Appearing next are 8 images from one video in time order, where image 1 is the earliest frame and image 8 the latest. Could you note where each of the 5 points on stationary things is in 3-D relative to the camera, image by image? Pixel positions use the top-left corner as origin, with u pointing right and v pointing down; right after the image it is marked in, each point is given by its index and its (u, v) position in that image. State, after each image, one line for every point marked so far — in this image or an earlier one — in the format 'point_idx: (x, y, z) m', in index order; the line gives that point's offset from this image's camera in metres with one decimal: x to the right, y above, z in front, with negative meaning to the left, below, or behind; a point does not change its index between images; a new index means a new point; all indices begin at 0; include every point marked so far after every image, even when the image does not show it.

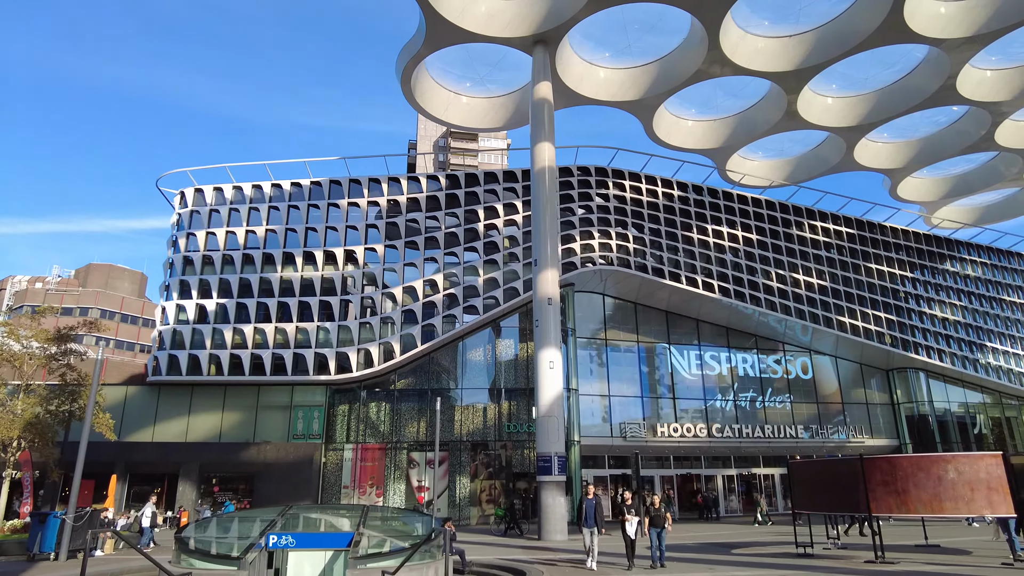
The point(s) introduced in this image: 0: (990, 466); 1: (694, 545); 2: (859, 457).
0: (+7.7, -2.9, +10.6) m
1: (+4.5, -6.4, +16.4) m
2: (+6.1, -3.0, +11.5) m
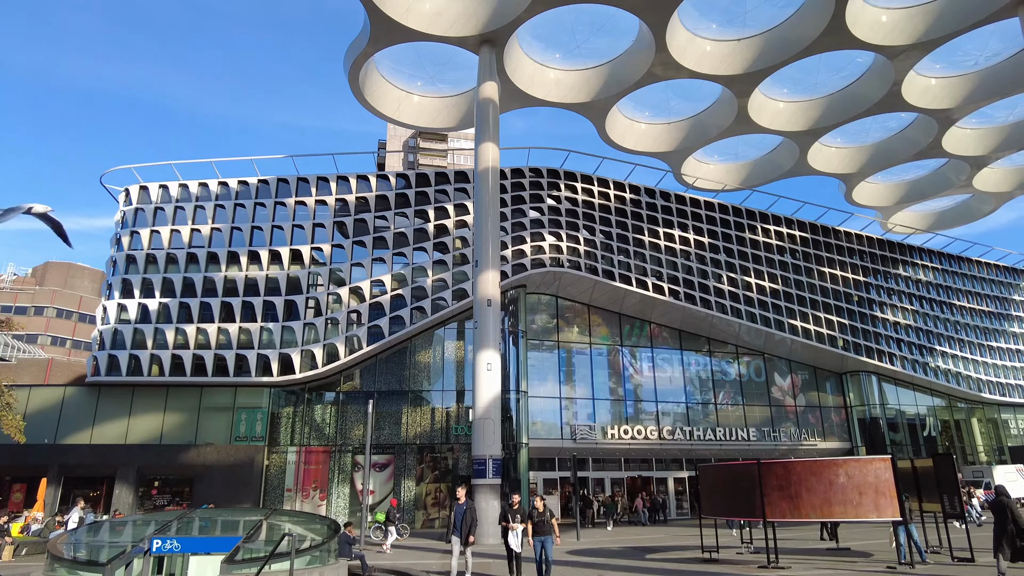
0: (+5.9, -2.9, +10.6) m
1: (+2.5, -6.5, +16.3) m
2: (+4.2, -3.0, +11.4) m
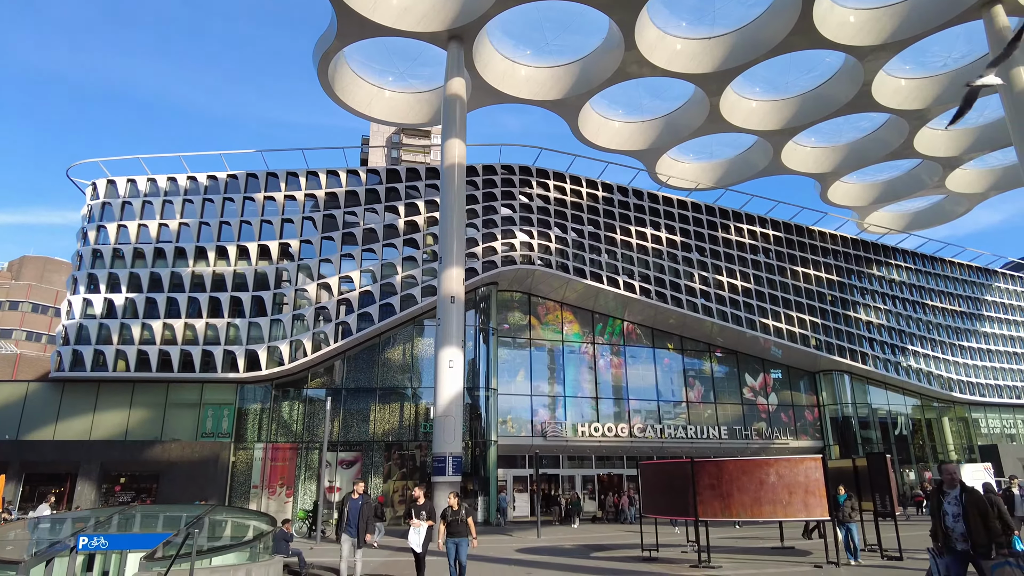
0: (+4.8, -2.9, +10.6) m
1: (+1.3, -6.4, +16.2) m
2: (+3.1, -3.0, +11.4) m
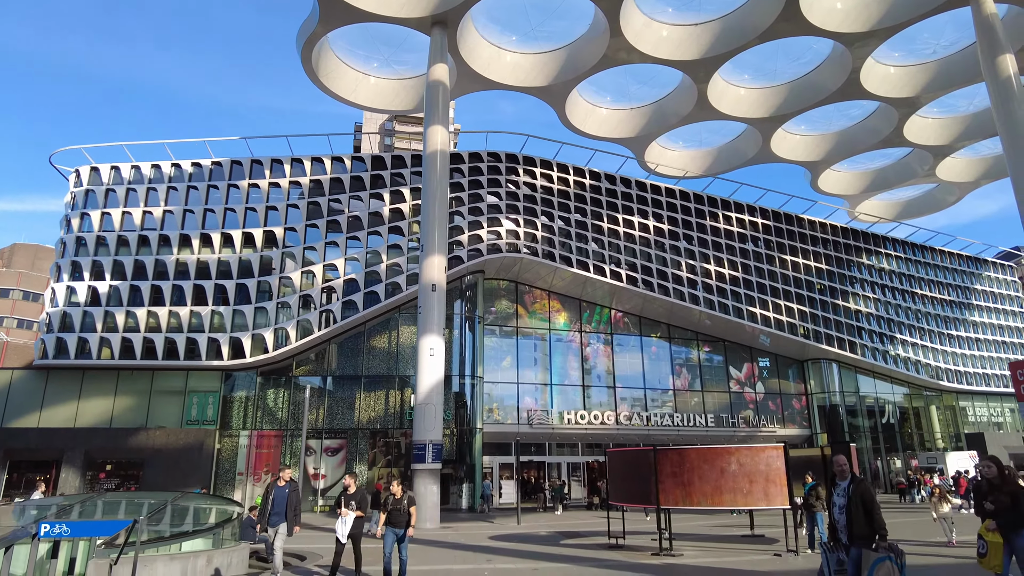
0: (+4.1, -2.7, +10.6) m
1: (+0.7, -6.1, +16.3) m
2: (+2.5, -2.8, +11.4) m
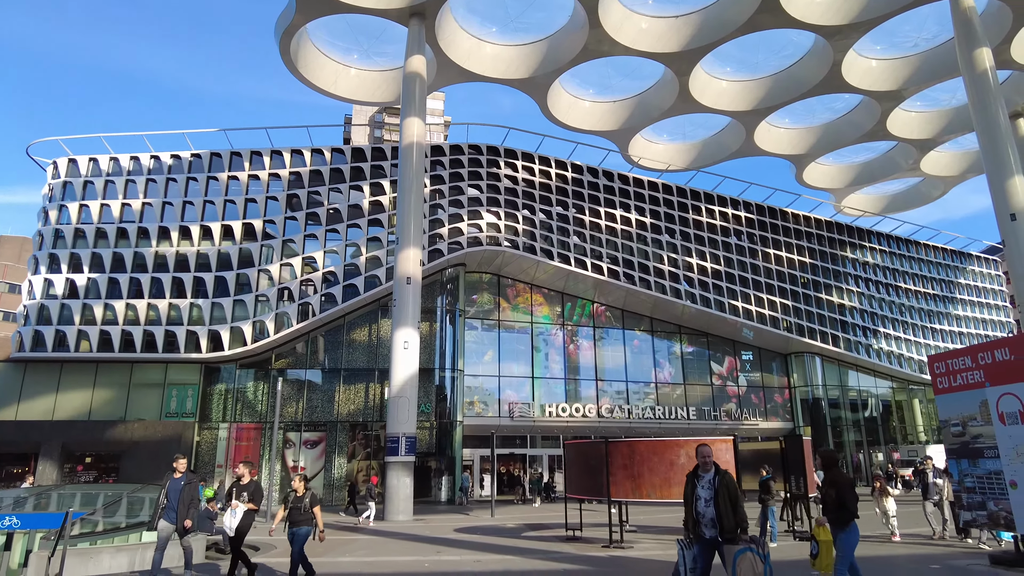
0: (+3.3, -2.6, +10.6) m
1: (-0.2, -6.0, +16.3) m
2: (+1.6, -2.7, +11.4) m
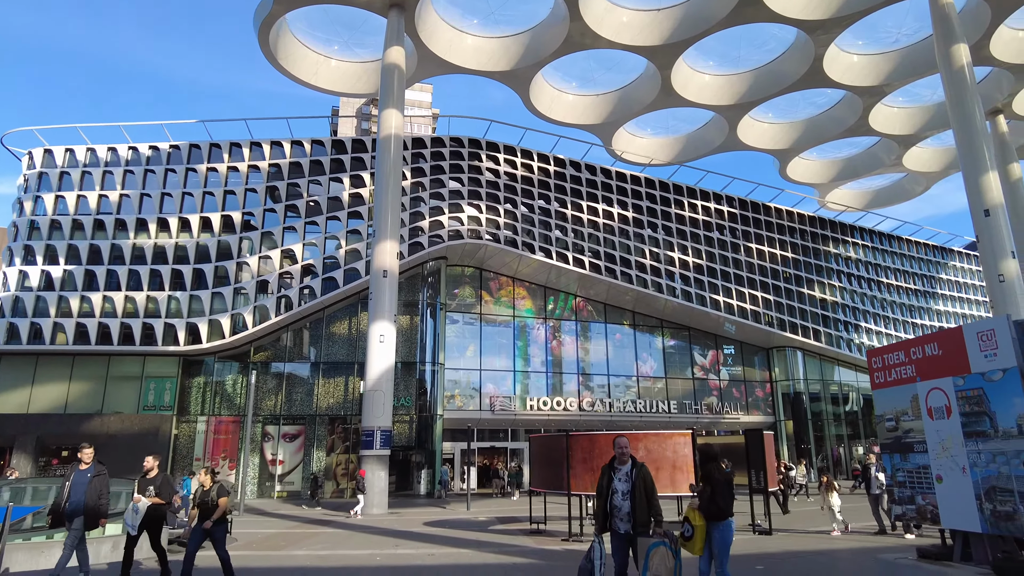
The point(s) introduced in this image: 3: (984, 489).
0: (+2.7, -2.5, +10.6) m
1: (-0.9, -5.8, +16.3) m
2: (+1.0, -2.5, +11.4) m
3: (+3.6, -1.6, +5.1) m
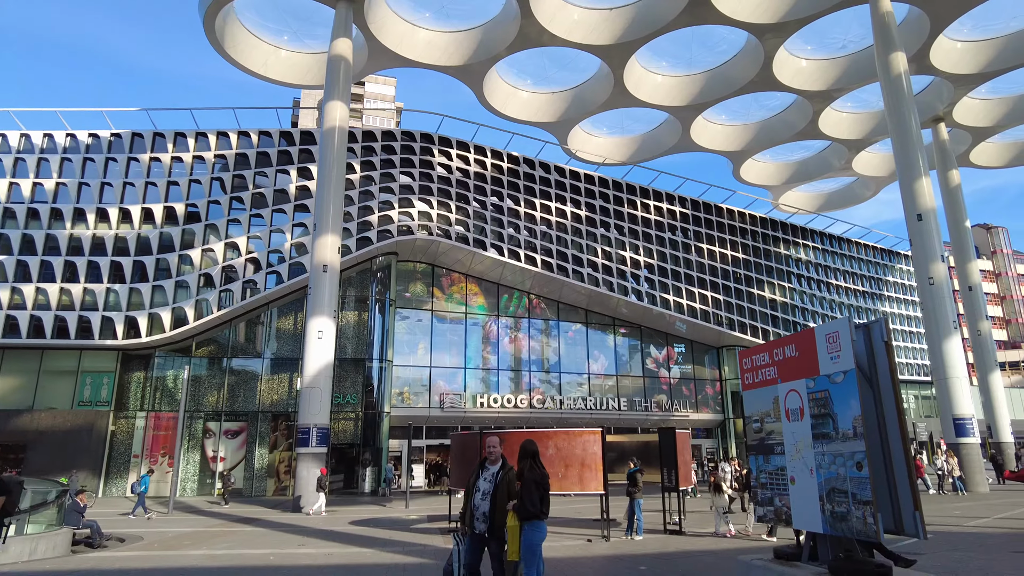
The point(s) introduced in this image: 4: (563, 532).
0: (+1.2, -2.5, +10.6) m
1: (-2.7, -5.7, +16.2) m
2: (-0.5, -2.5, +11.3) m
3: (+2.4, -1.6, +5.1) m
4: (+0.9, -4.4, +11.9) m
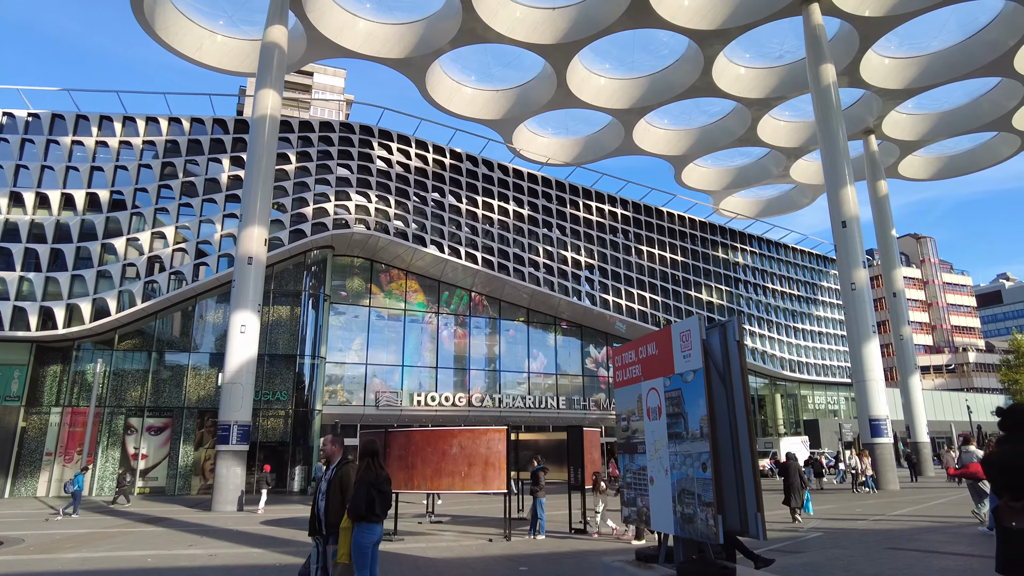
0: (-0.3, -2.5, +10.5) m
1: (-4.6, -5.6, +15.8) m
2: (-2.1, -2.4, +11.1) m
3: (+1.3, -1.6, +5.1) m
4: (-0.7, -4.3, +11.7) m
